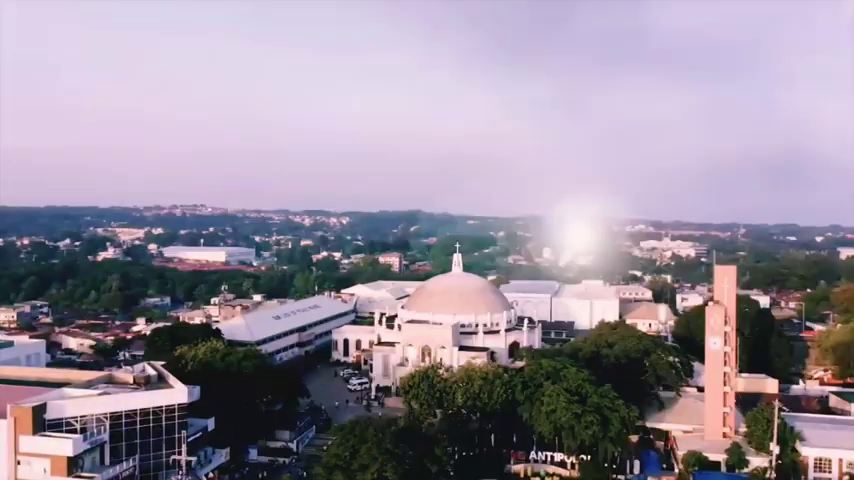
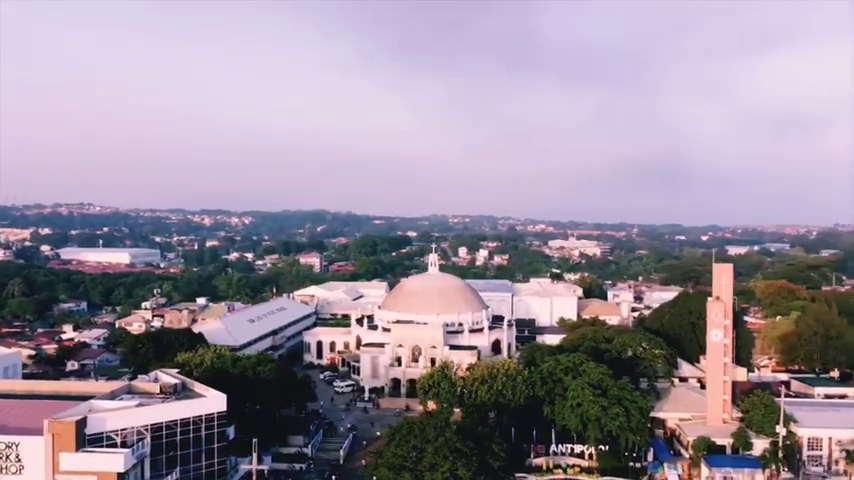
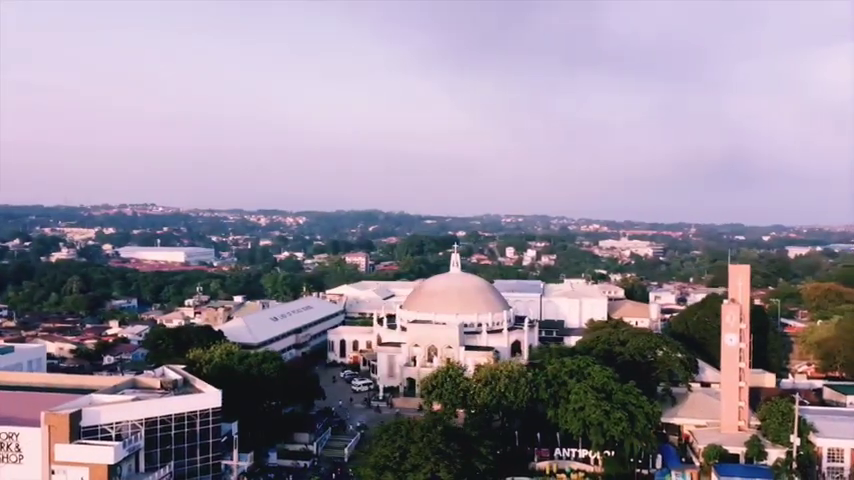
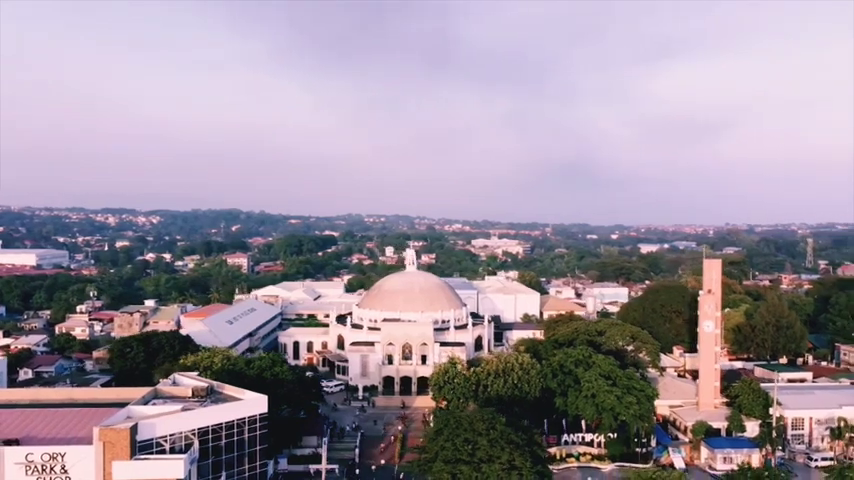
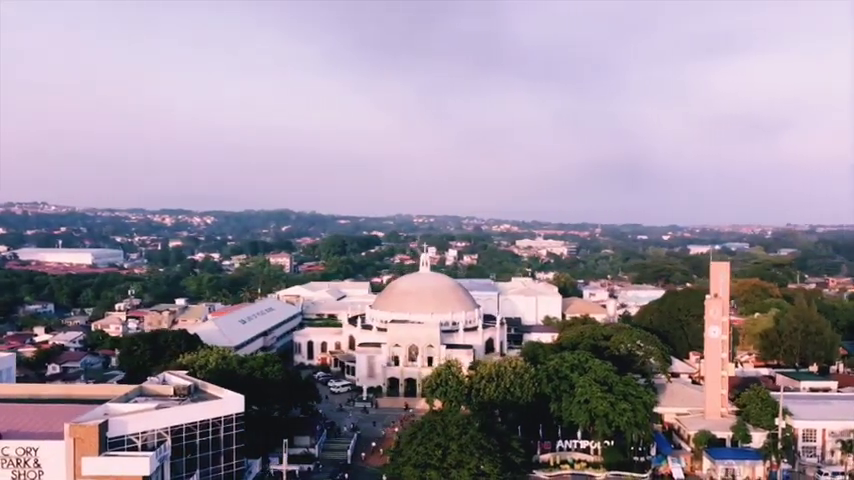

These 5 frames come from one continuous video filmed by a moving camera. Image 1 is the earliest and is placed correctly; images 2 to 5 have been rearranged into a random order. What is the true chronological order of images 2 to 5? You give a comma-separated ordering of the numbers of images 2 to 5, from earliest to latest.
3, 2, 5, 4
